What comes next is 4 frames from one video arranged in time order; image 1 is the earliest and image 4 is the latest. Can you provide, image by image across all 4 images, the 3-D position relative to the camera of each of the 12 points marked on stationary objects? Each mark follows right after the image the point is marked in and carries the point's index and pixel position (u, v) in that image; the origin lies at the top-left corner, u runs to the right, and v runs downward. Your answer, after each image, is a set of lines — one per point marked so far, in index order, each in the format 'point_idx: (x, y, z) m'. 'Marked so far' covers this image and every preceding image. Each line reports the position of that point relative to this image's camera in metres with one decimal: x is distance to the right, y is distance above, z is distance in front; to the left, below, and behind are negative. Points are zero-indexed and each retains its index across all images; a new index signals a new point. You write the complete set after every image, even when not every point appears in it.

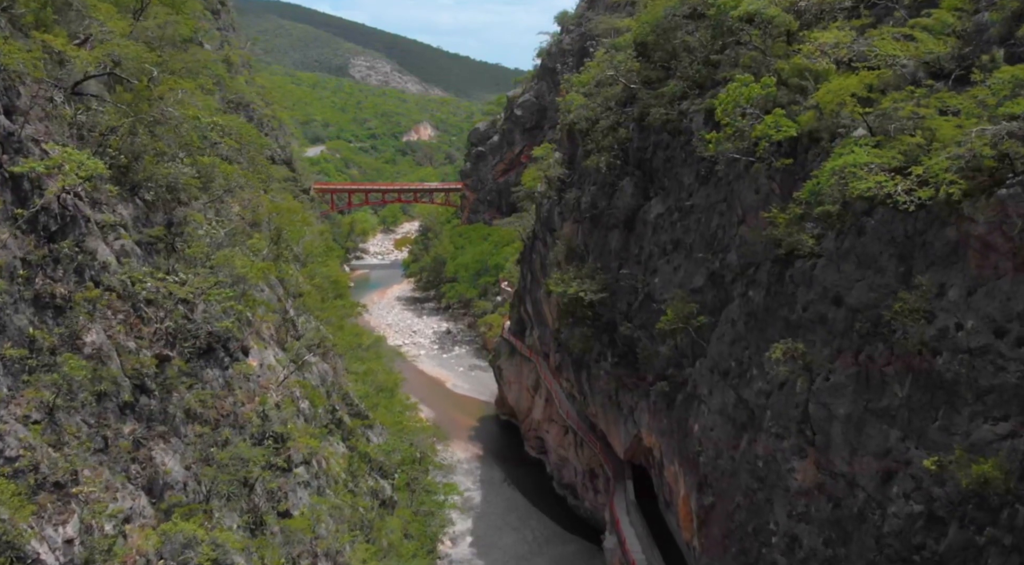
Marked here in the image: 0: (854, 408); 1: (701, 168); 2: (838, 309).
0: (+6.0, -2.2, +13.1) m
1: (+4.7, +2.9, +18.3) m
2: (+5.9, -0.5, +13.5) m
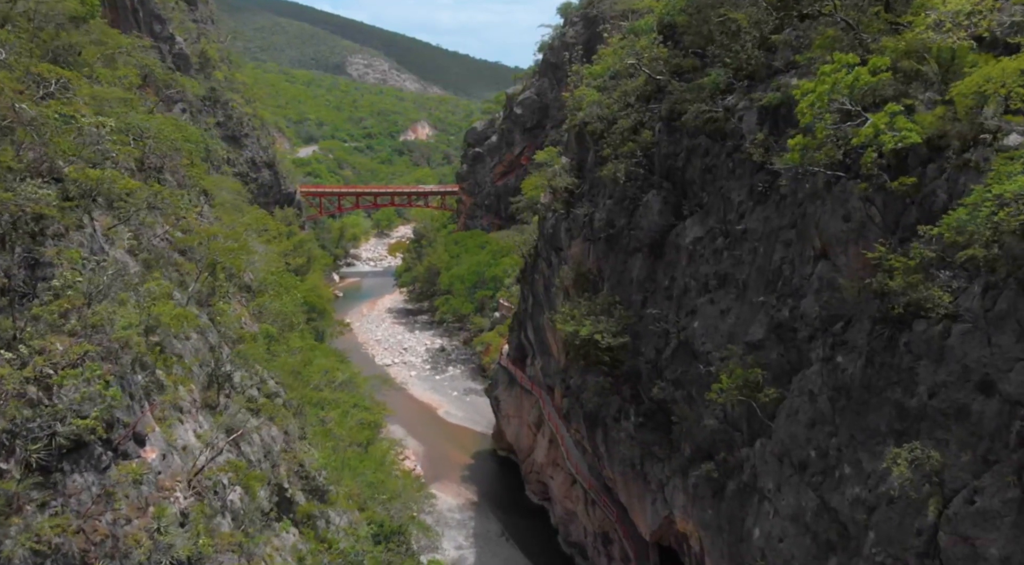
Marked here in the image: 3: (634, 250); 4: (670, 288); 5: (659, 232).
0: (+6.0, -3.2, +8.8) m
1: (+4.6, +1.9, +14.0) m
2: (+5.9, -1.4, +9.2) m
3: (+3.0, +0.8, +17.9) m
4: (+3.5, -0.1, +16.5) m
5: (+3.4, +1.2, +17.1) m
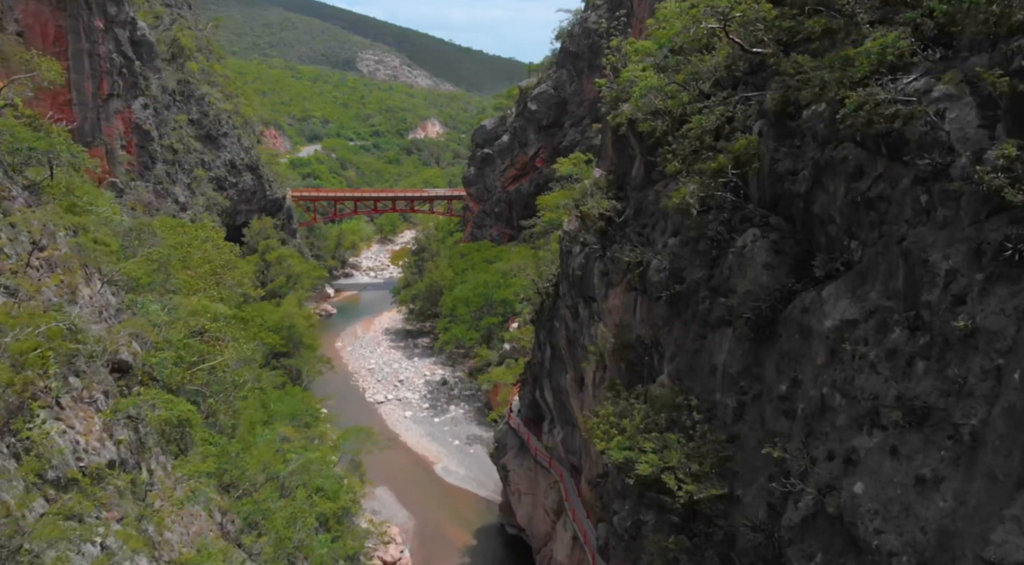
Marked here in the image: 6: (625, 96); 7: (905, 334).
0: (+6.0, -4.6, +2.1) m
1: (+4.7, +0.5, +7.2) m
2: (+5.9, -2.9, +2.4) m
3: (+3.2, -0.6, +11.2) m
4: (+3.7, -1.5, +9.8) m
5: (+3.5, -0.2, +10.4) m
6: (+2.3, +3.8, +15.2) m
7: (+4.3, -0.6, +8.1) m
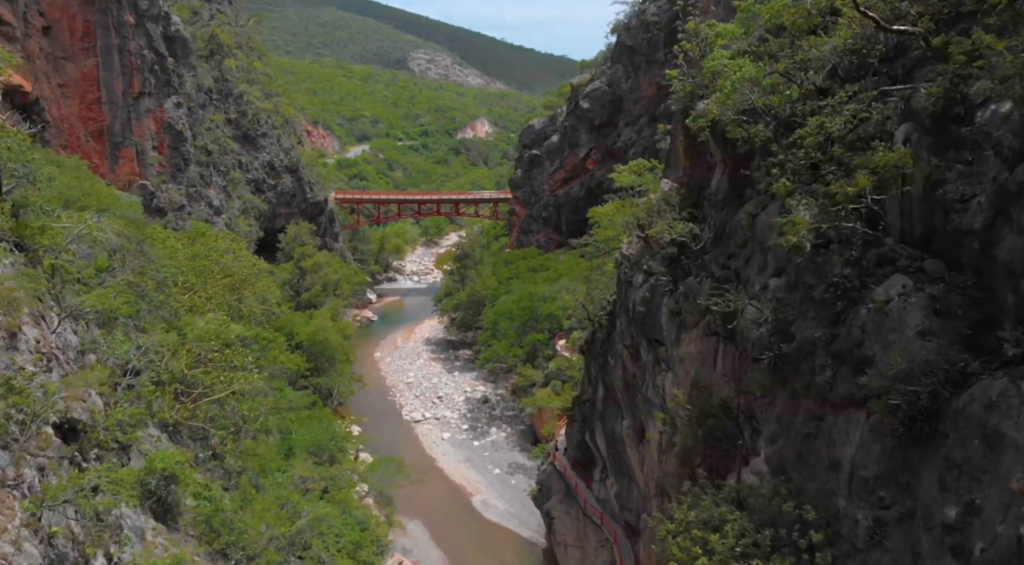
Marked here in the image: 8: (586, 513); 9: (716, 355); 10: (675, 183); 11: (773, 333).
0: (+5.8, -5.4, -1.2) m
1: (+5.0, -0.3, +4.1) m
2: (+5.8, -3.7, -0.8) m
3: (+3.7, -1.4, +8.1) m
4: (+4.1, -2.3, +6.7) m
5: (+4.0, -1.0, +7.3) m
6: (+3.2, +3.1, +12.2) m
7: (+4.7, -1.3, +5.0) m
8: (+2.0, -6.3, +20.4) m
9: (+3.0, -1.1, +10.7) m
10: (+3.1, +1.9, +14.2) m
11: (+3.2, -0.7, +9.2) m
